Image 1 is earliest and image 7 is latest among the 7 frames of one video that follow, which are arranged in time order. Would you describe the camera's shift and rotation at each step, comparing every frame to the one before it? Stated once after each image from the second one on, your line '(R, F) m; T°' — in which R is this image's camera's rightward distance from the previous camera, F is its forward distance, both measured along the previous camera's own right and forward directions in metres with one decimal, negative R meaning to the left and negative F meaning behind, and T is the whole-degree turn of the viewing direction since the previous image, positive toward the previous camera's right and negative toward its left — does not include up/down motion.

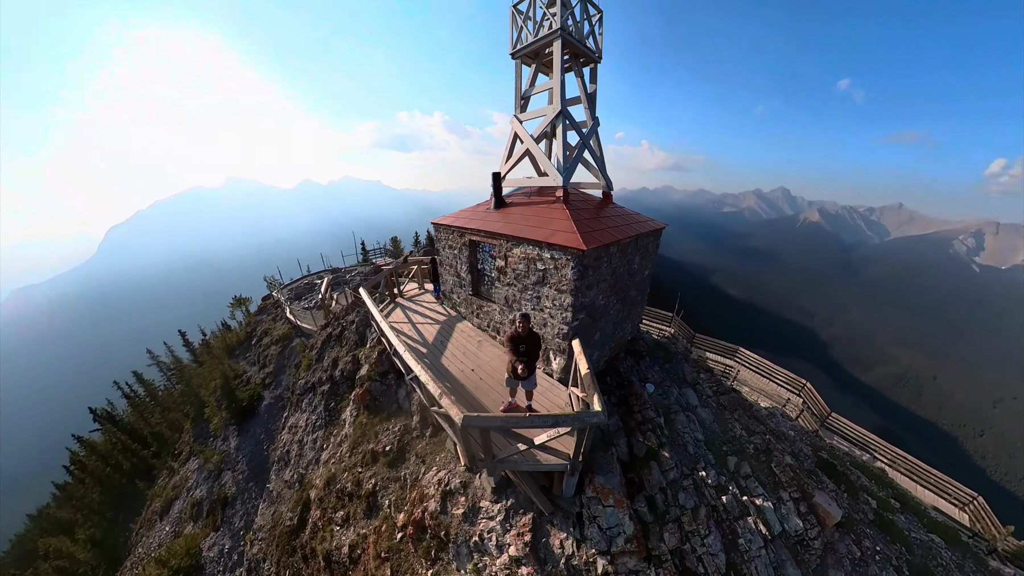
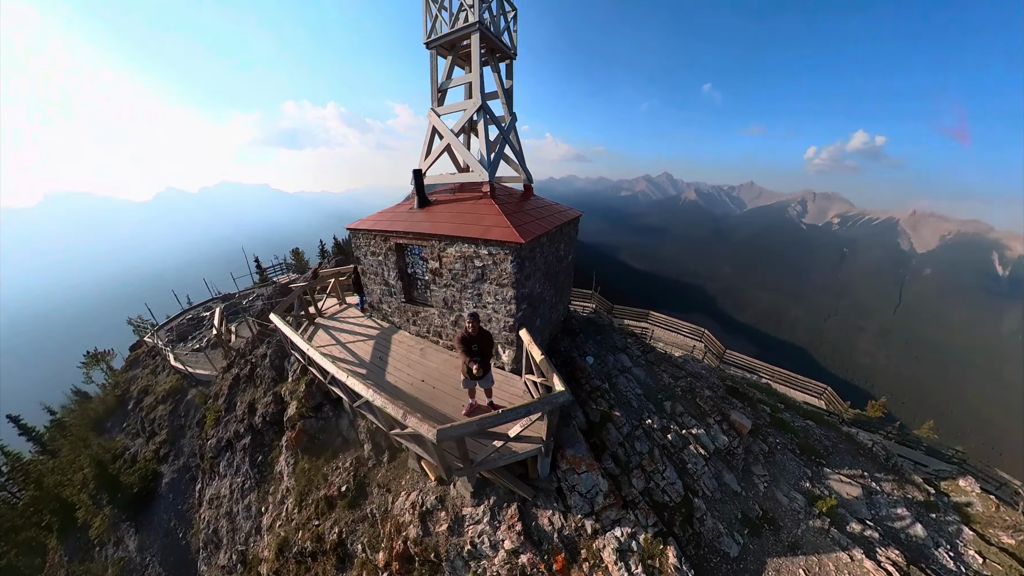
(-1.4, +0.2) m; +18°
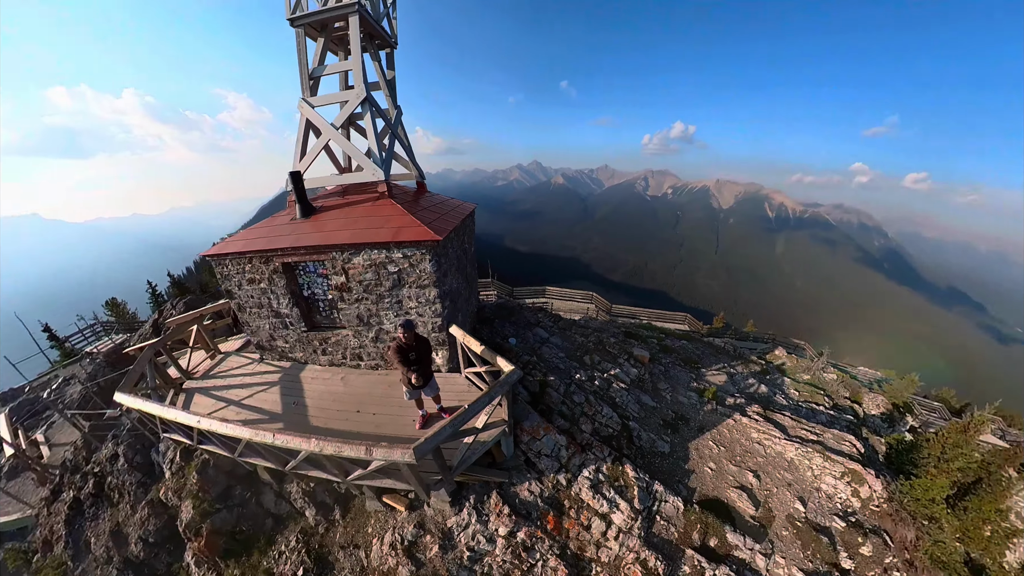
(-2.1, +0.3) m; +25°
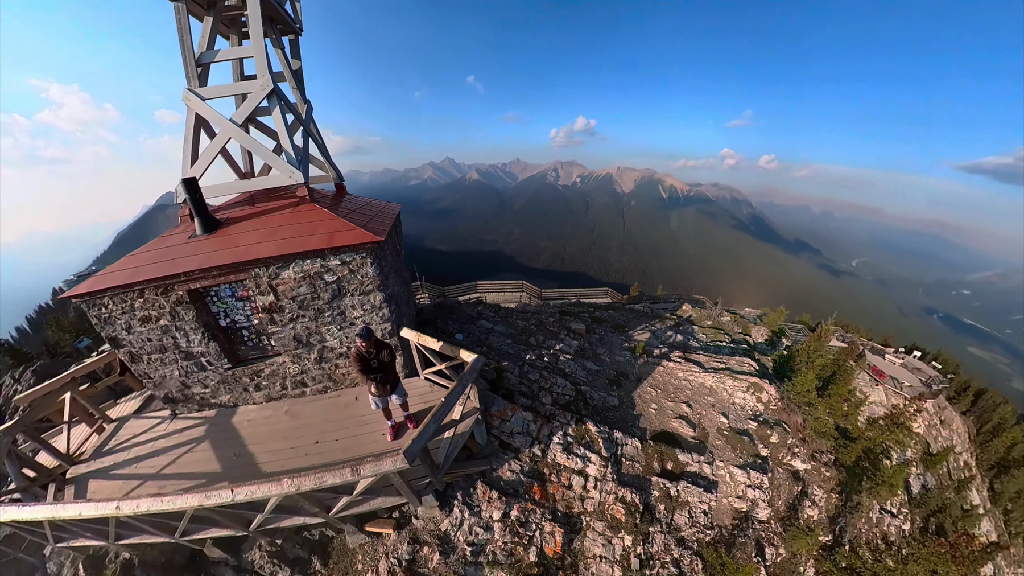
(-0.5, -0.3) m; +13°
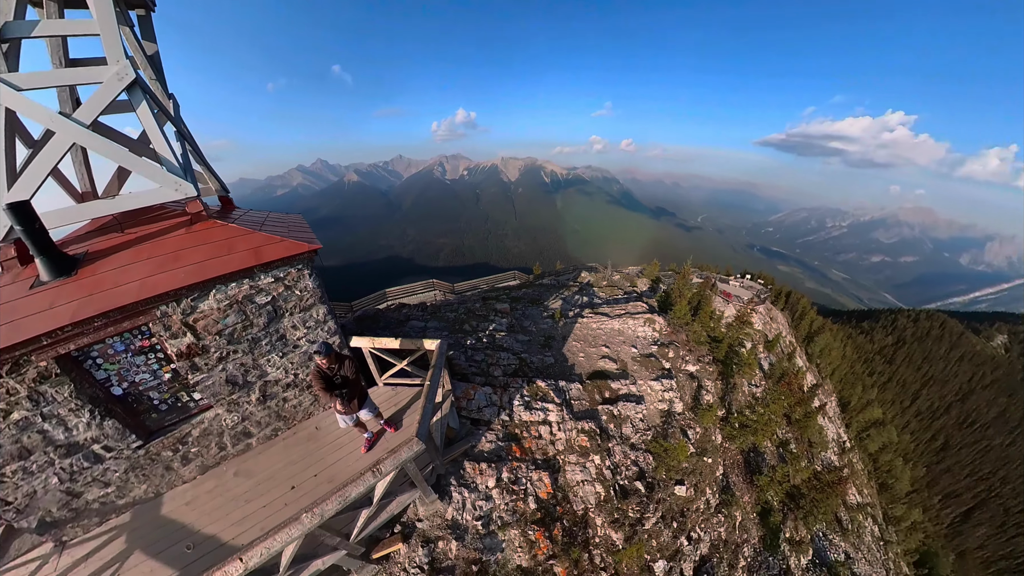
(-0.9, -0.5) m; +16°
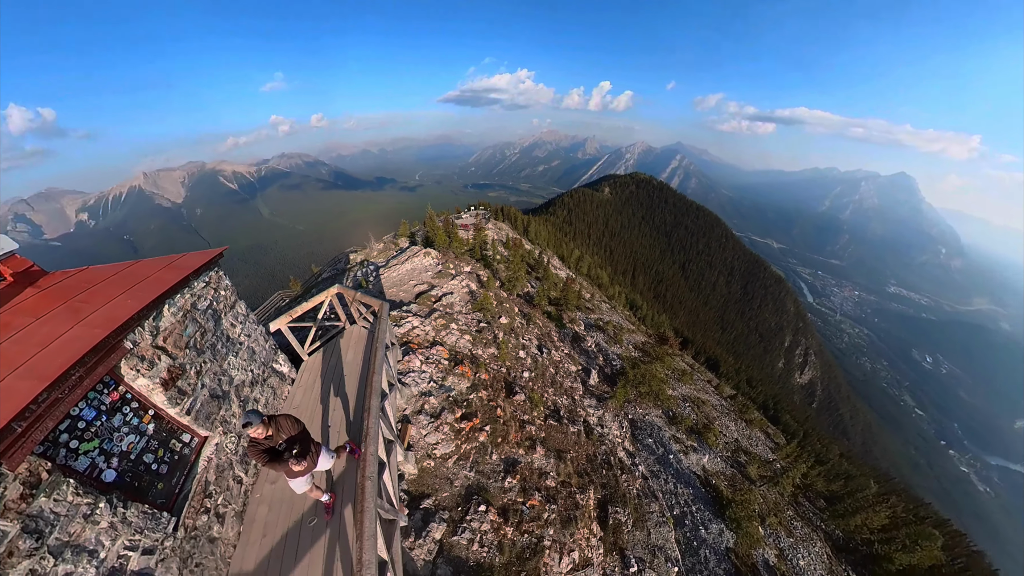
(-3.4, -3.1) m; +34°
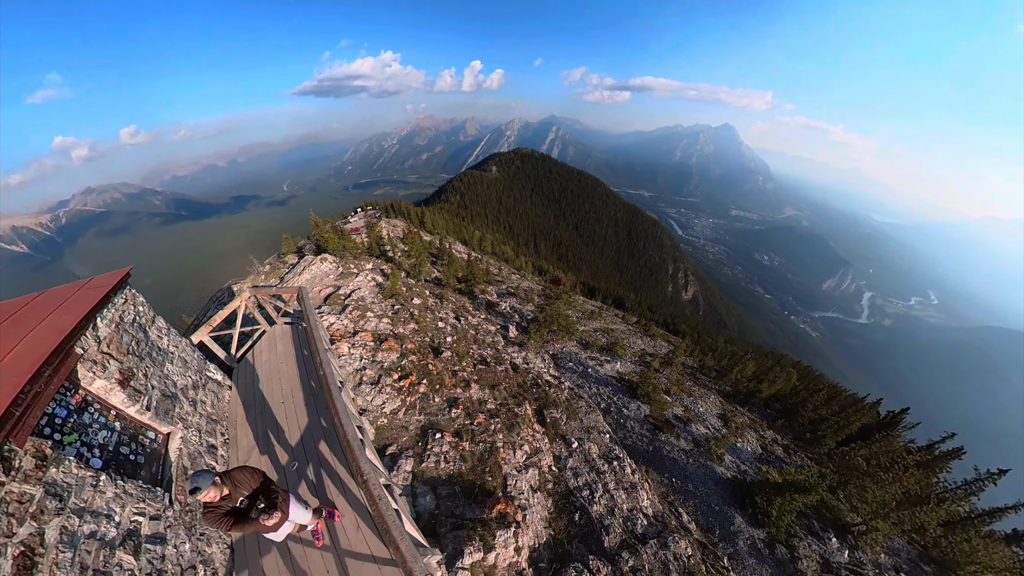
(0.0, -2.1) m; +14°
